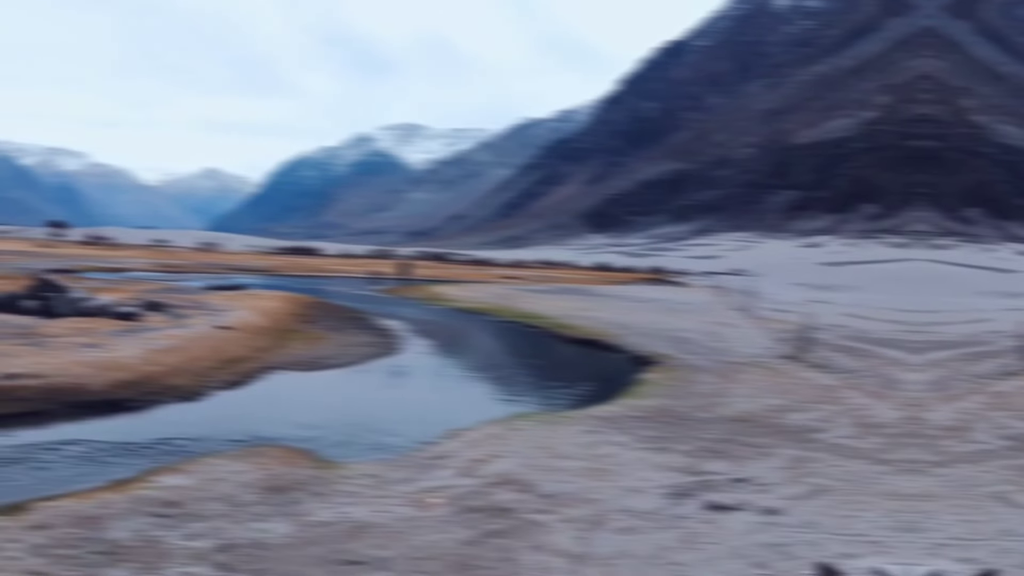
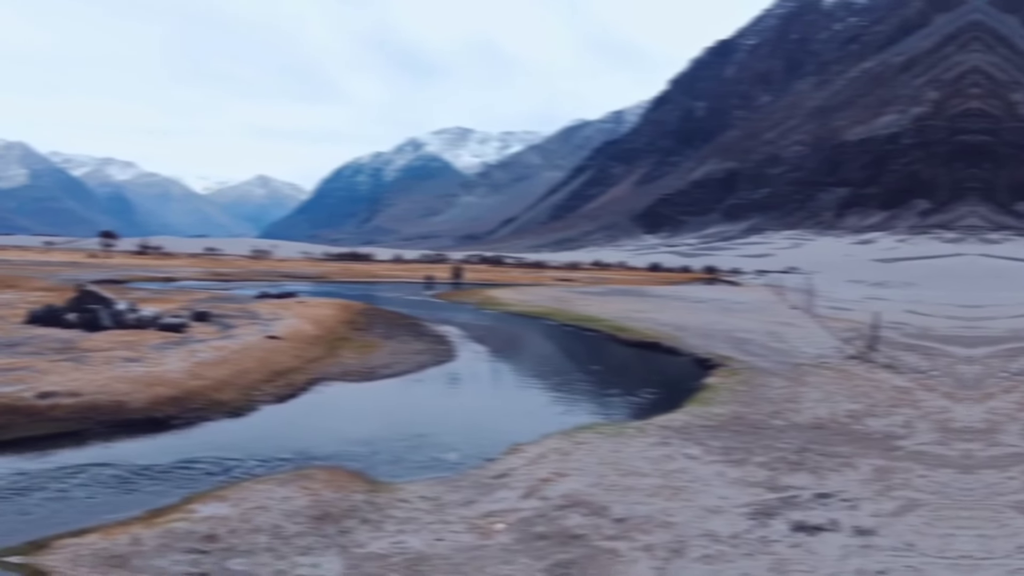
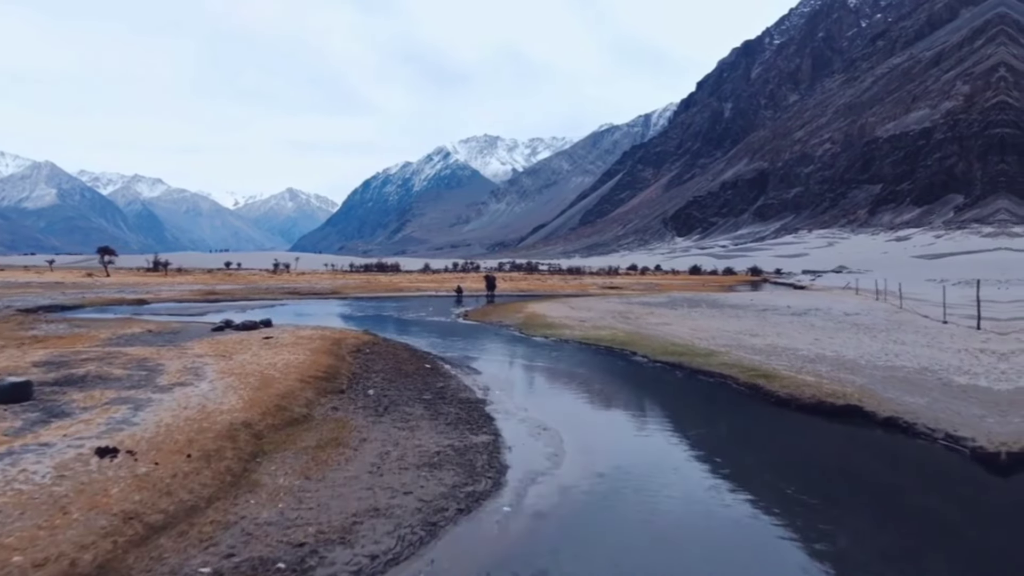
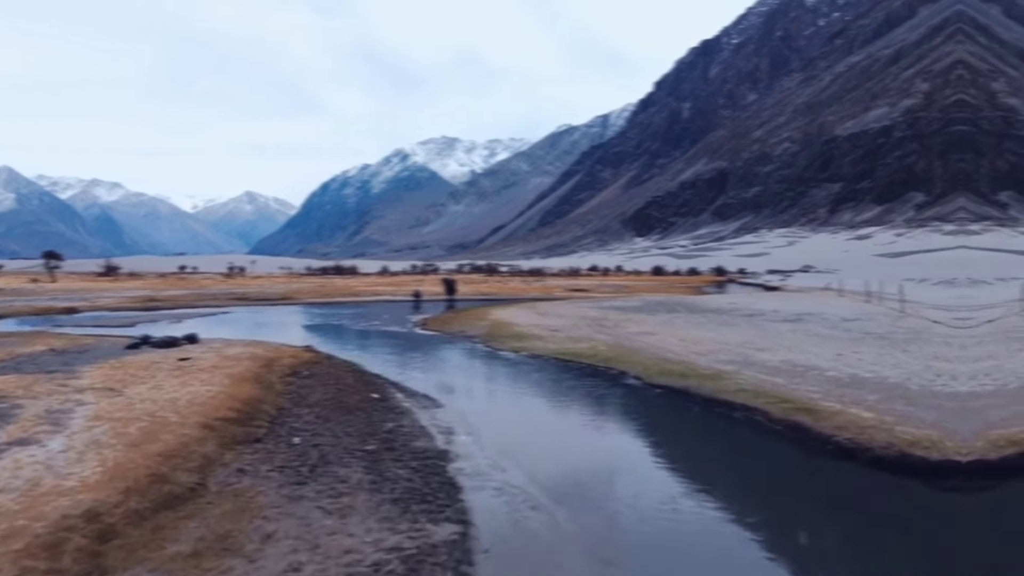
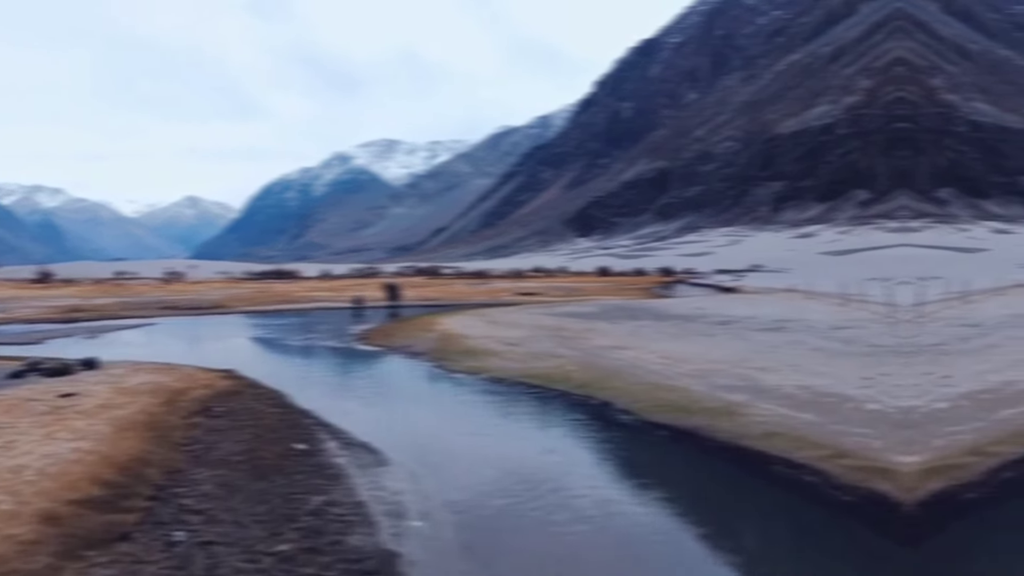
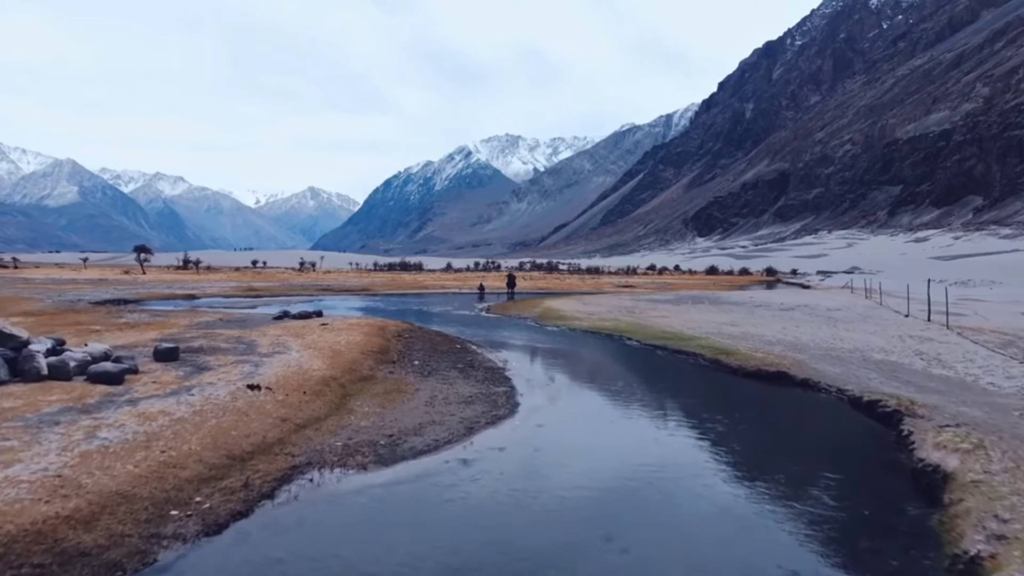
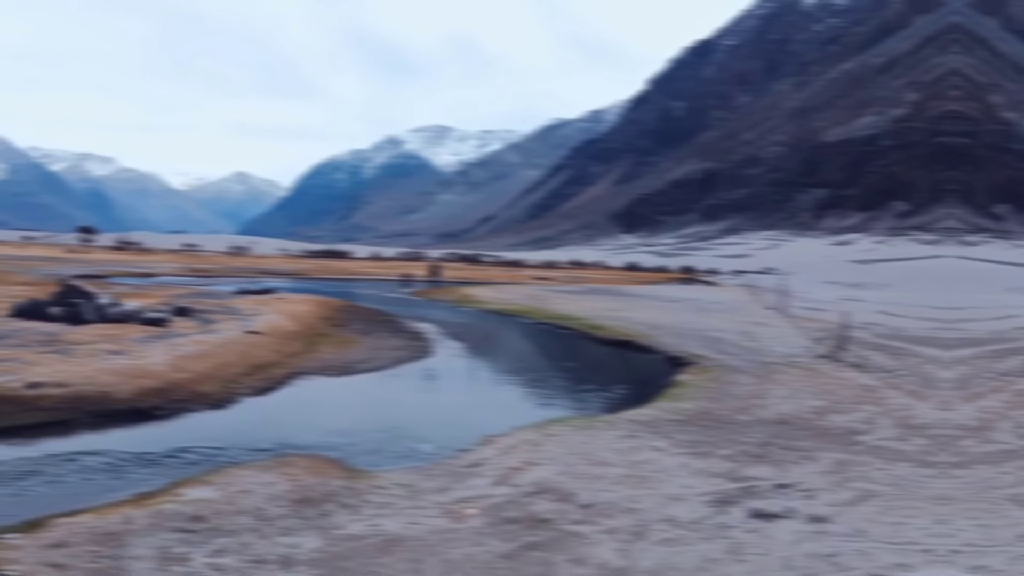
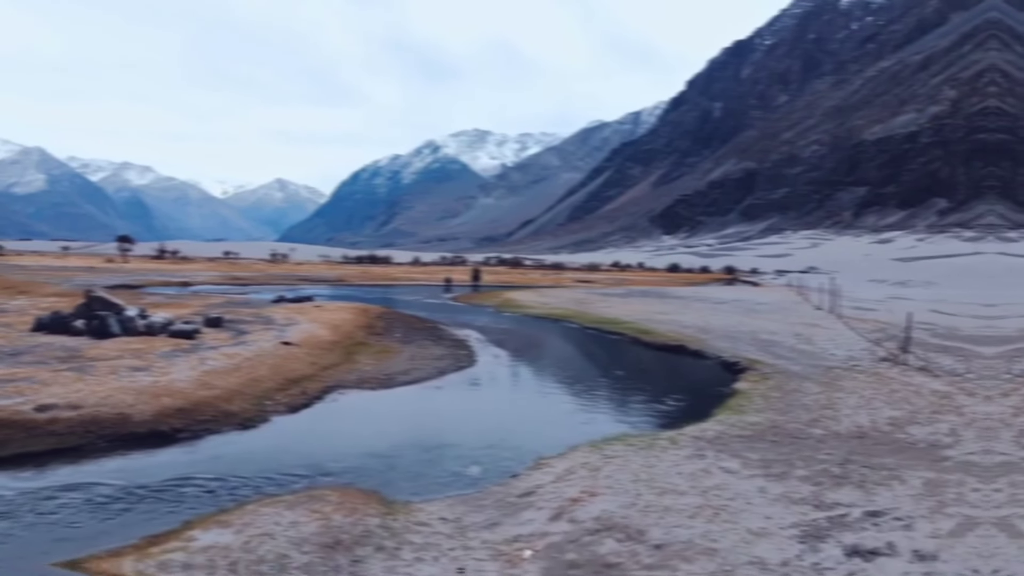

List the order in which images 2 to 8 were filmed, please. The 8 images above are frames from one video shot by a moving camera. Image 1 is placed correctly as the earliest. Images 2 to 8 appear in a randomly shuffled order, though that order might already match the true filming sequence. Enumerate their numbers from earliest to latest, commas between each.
7, 2, 8, 6, 3, 4, 5
